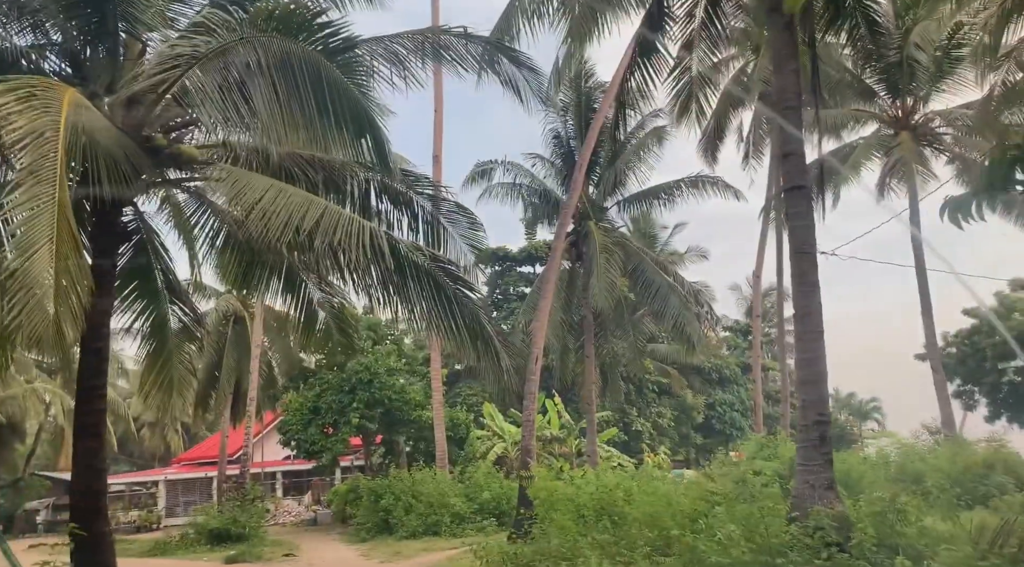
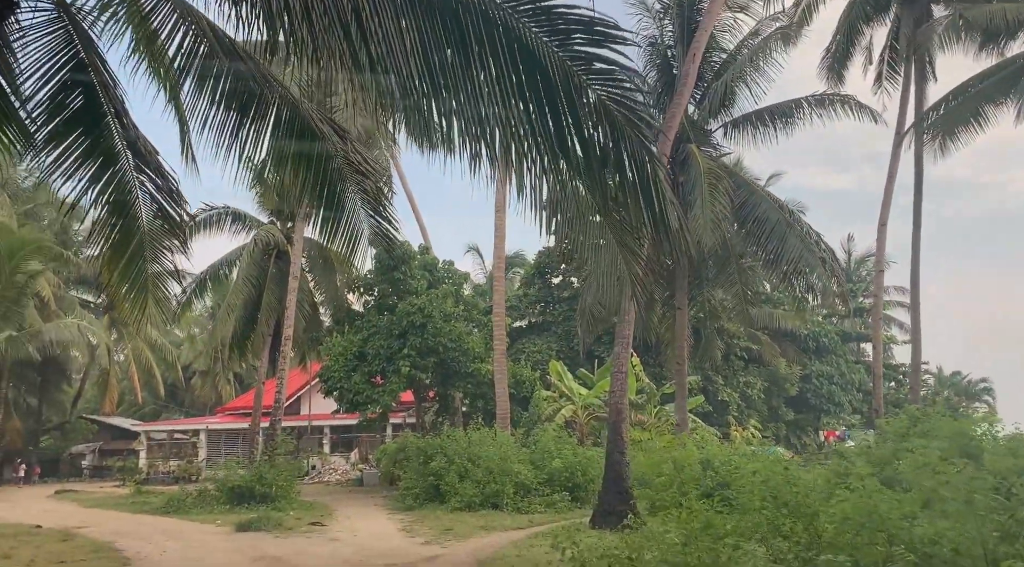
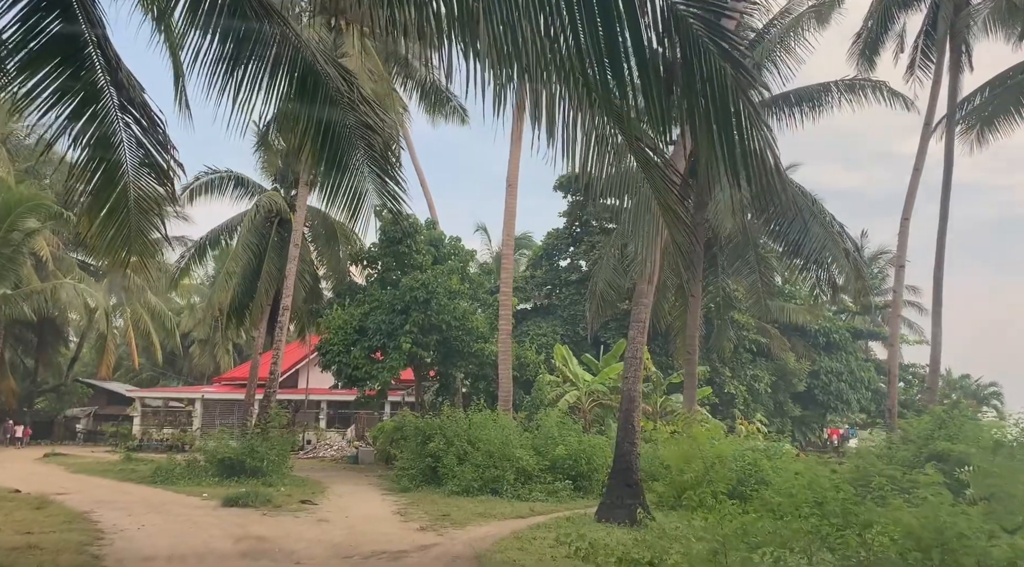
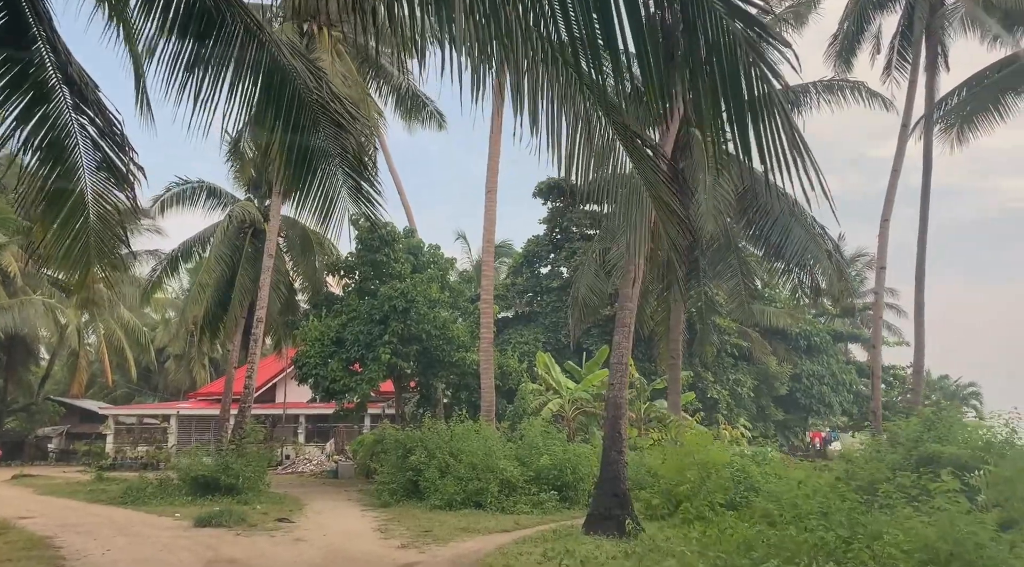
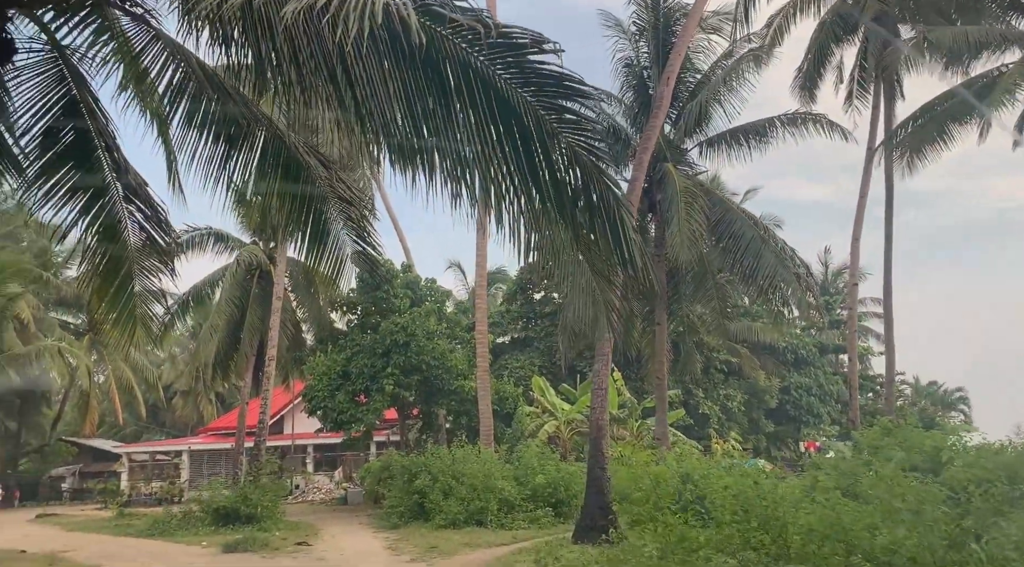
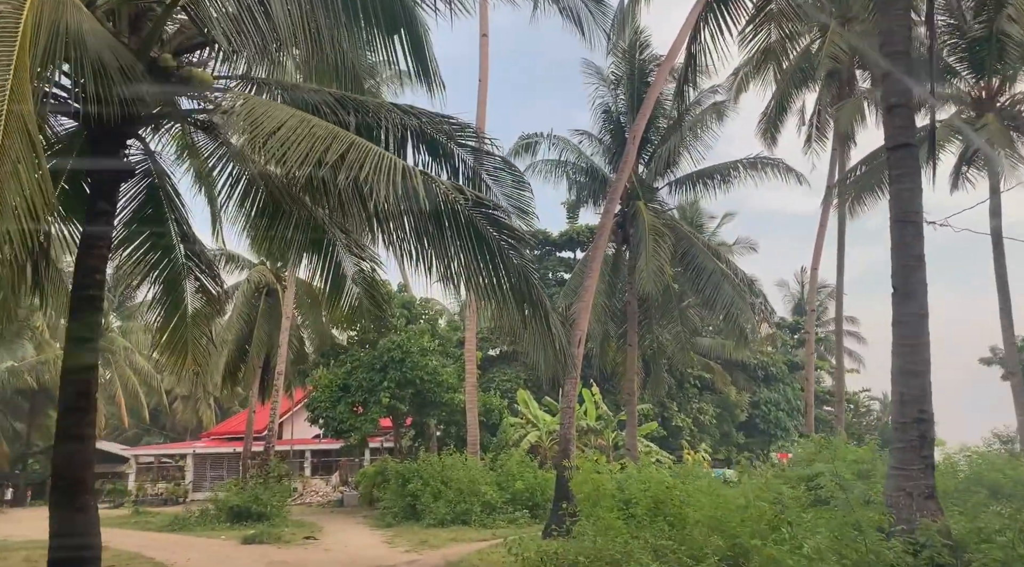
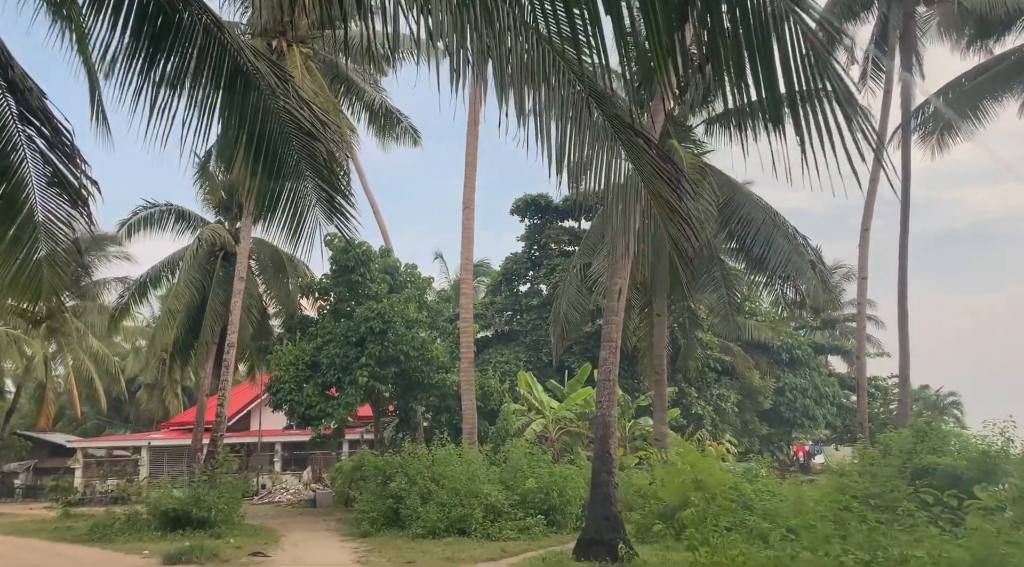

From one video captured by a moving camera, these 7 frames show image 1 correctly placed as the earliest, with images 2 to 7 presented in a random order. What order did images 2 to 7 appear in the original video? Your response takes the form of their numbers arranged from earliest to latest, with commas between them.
6, 5, 2, 3, 4, 7
